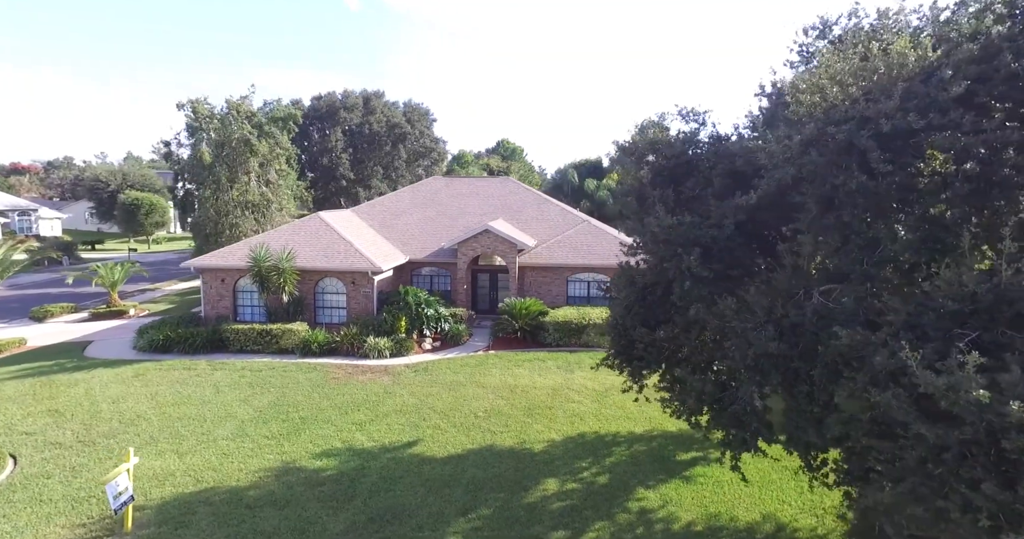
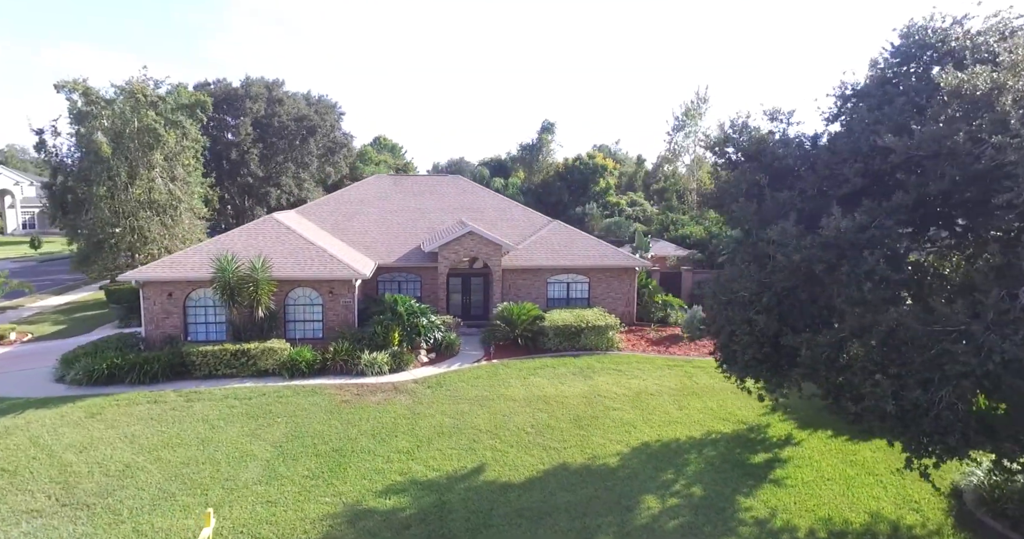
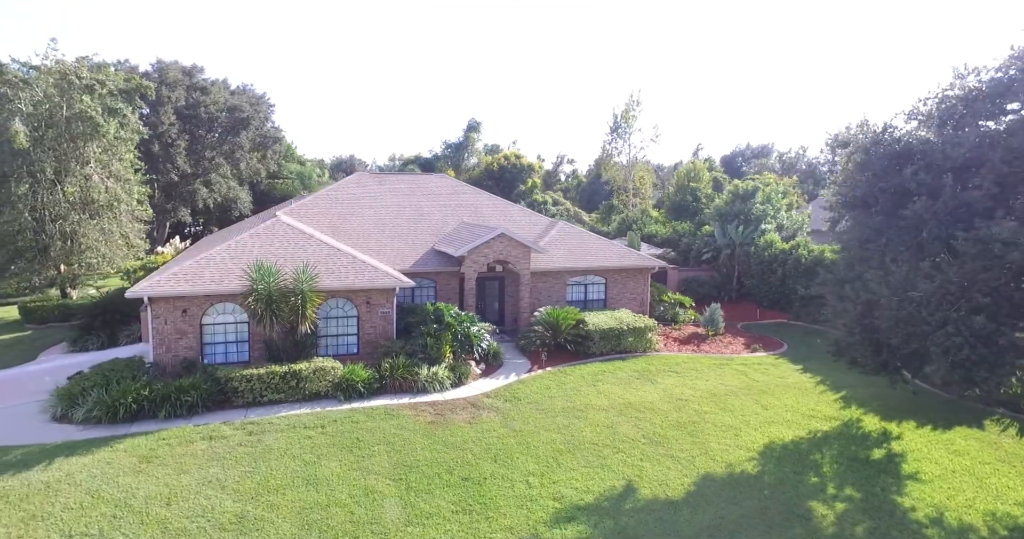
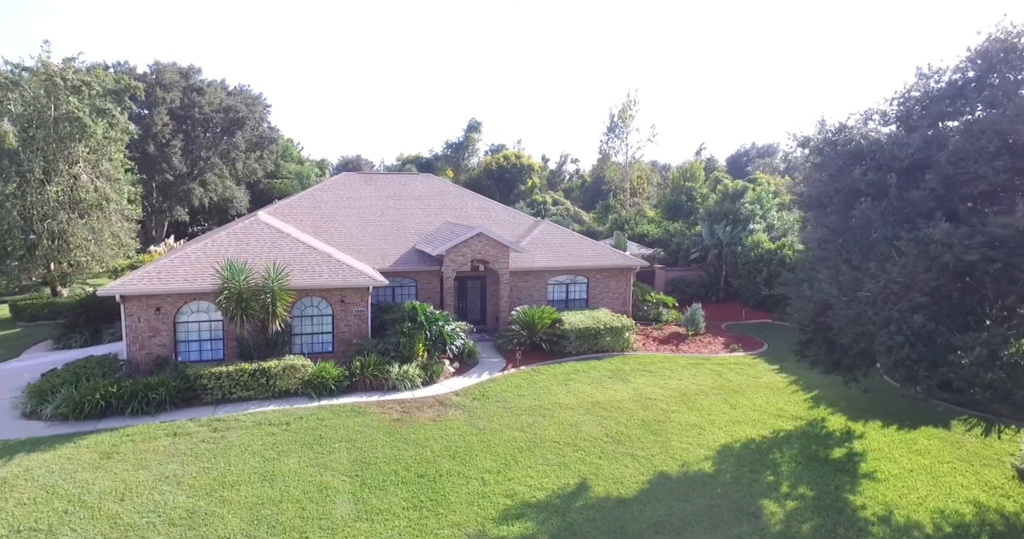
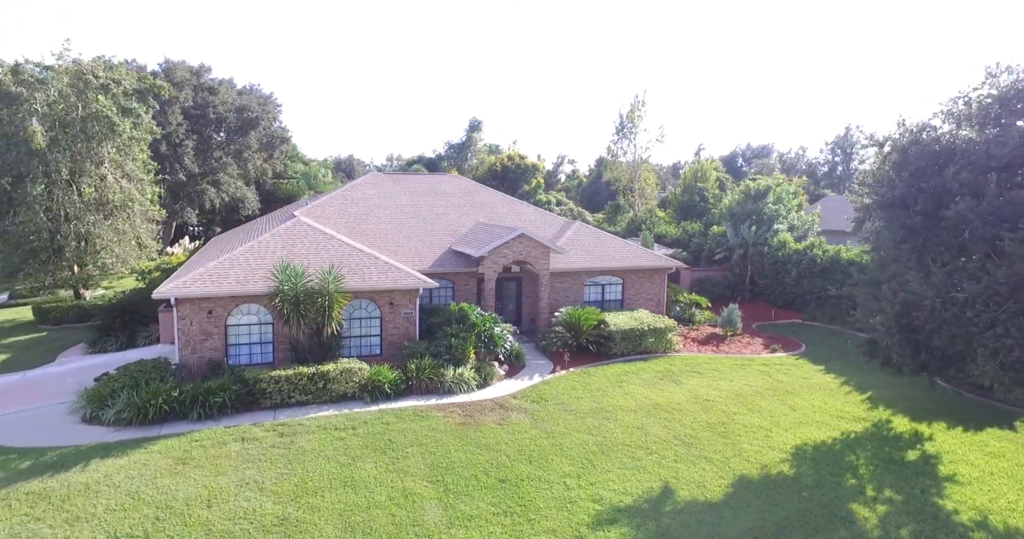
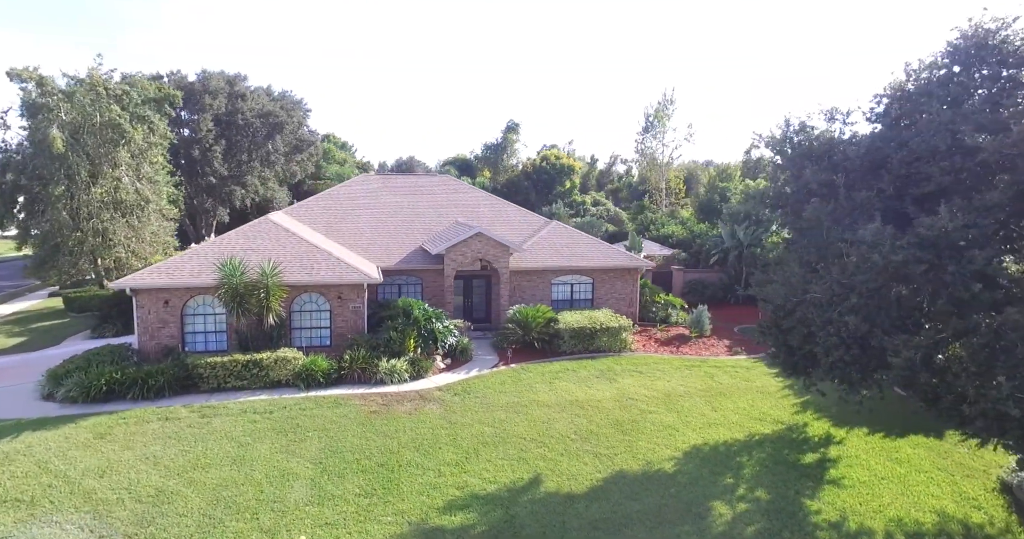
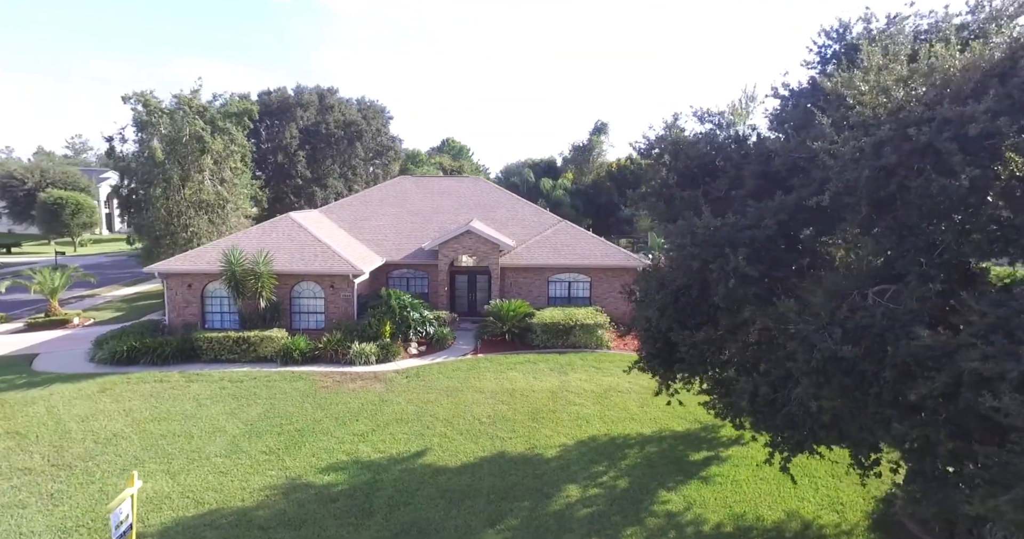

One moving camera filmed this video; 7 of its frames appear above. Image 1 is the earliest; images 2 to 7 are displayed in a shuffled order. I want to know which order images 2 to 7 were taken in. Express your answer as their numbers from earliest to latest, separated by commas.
7, 2, 6, 4, 3, 5
